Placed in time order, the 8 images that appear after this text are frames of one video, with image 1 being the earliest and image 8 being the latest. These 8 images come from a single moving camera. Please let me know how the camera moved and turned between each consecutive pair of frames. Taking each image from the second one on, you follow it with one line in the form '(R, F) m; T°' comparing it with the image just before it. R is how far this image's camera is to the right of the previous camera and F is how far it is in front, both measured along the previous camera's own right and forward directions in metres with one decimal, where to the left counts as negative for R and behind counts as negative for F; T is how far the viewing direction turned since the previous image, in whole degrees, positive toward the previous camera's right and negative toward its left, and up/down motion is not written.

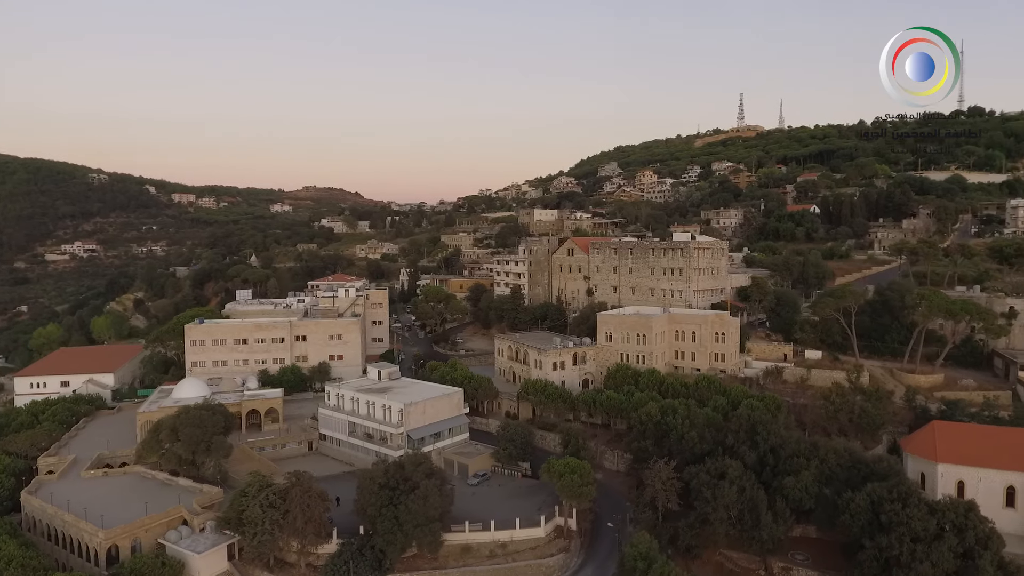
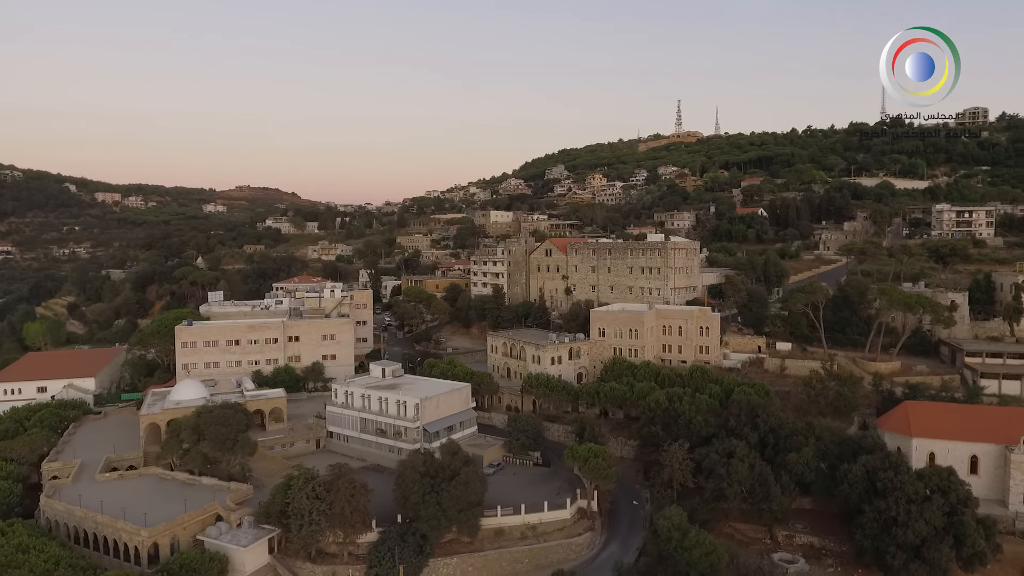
(-4.1, -1.5) m; +6°
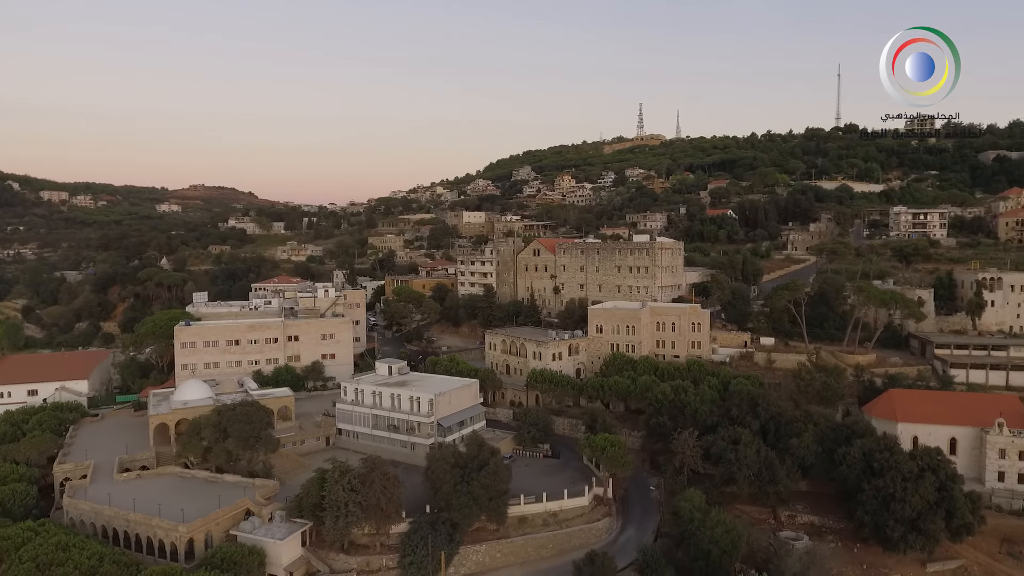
(-2.9, -1.1) m; +4°
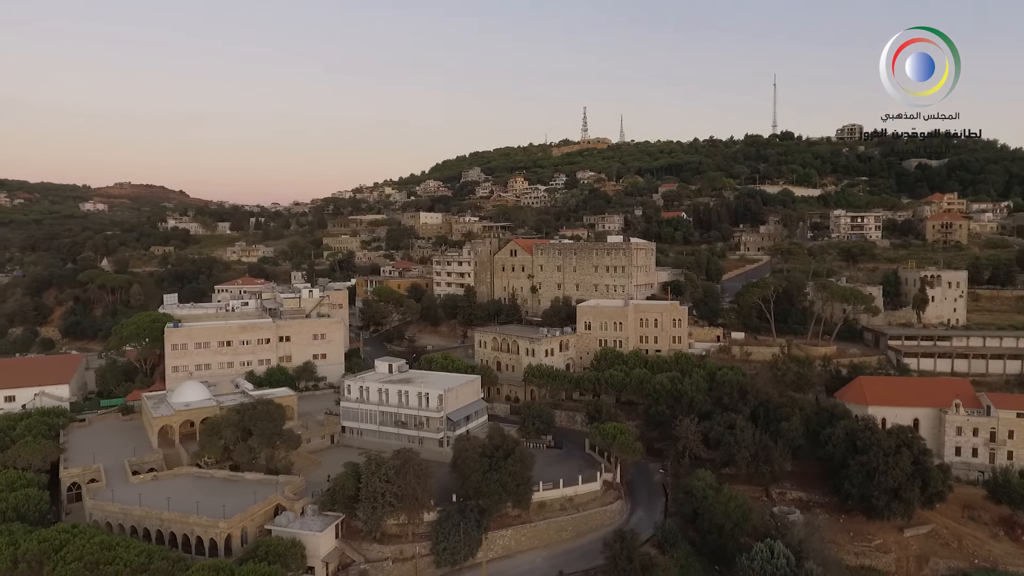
(-3.9, -1.4) m; +5°
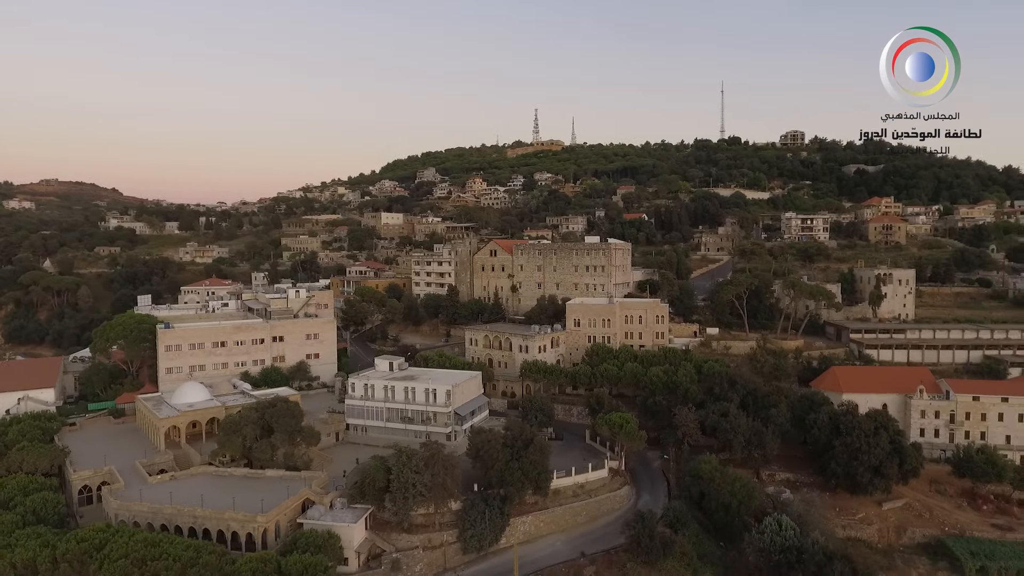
(-3.6, -1.3) m; +5°
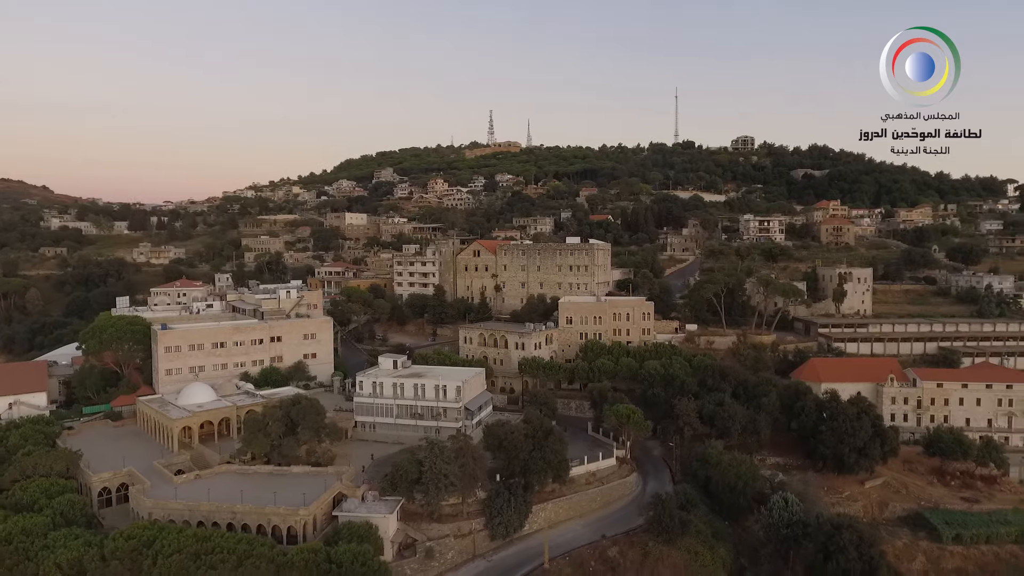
(-3.7, -1.3) m; +5°
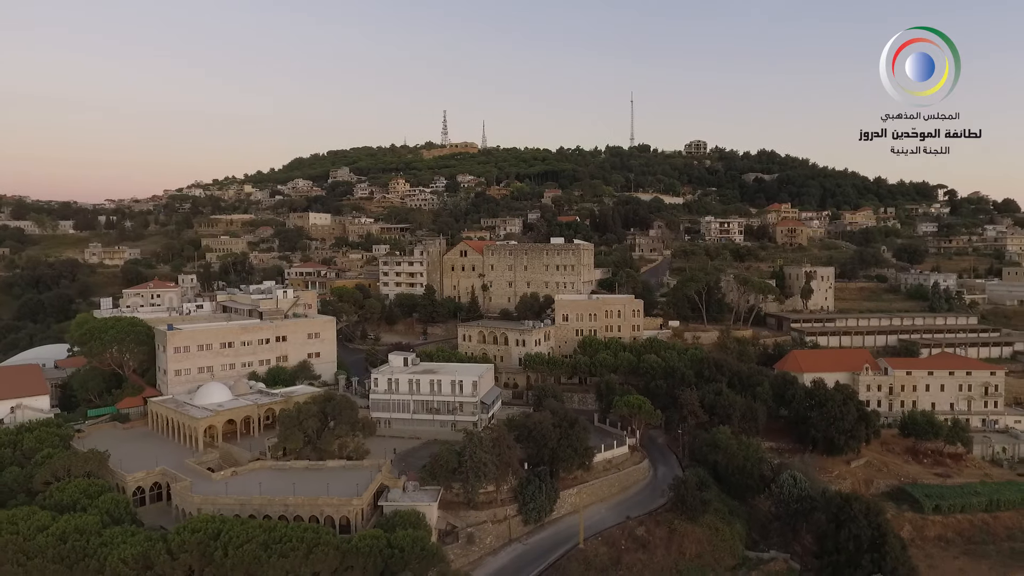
(-4.3, -1.5) m; +5°
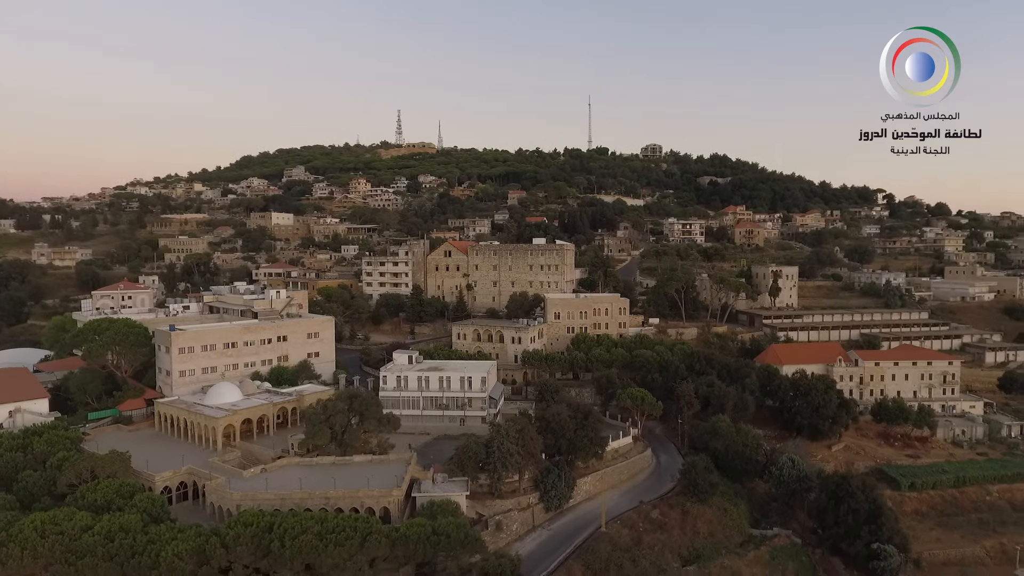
(-3.9, -1.4) m; +5°
